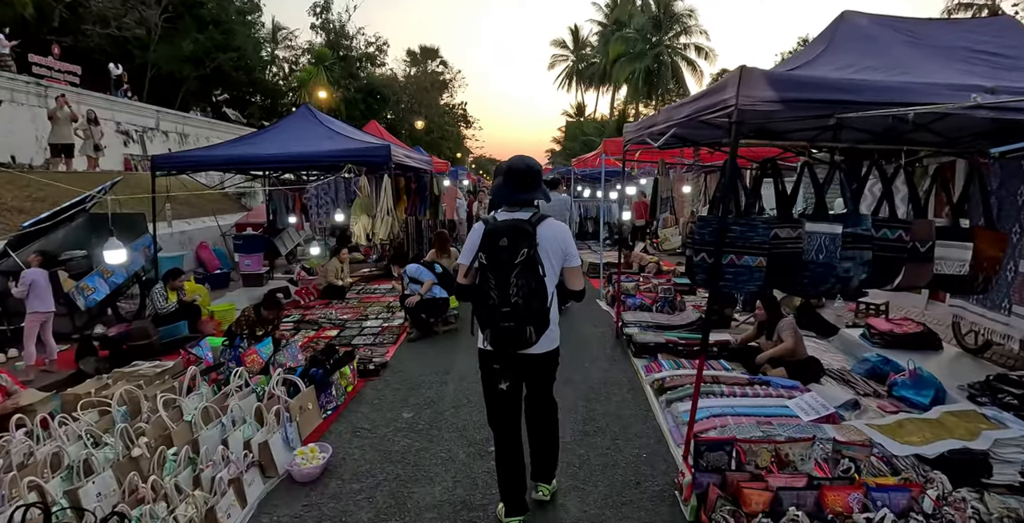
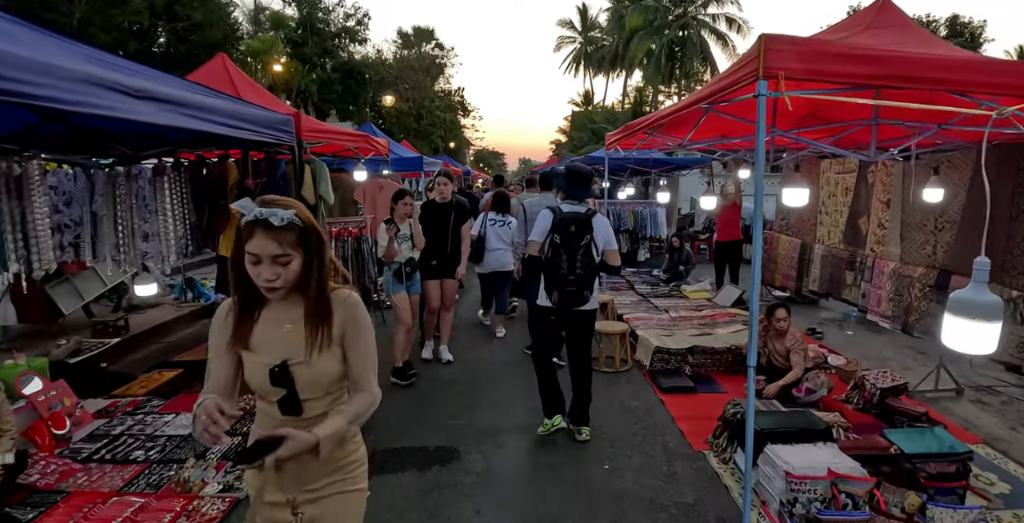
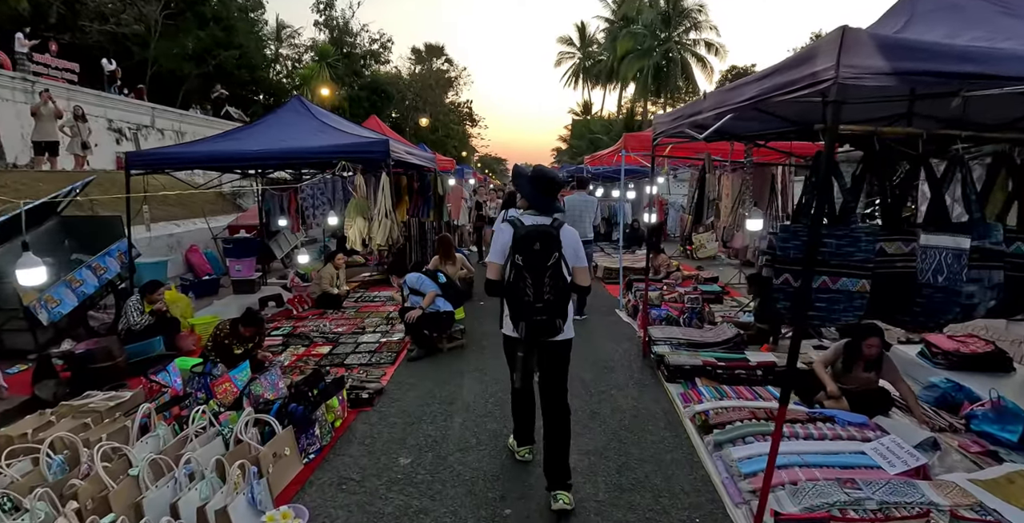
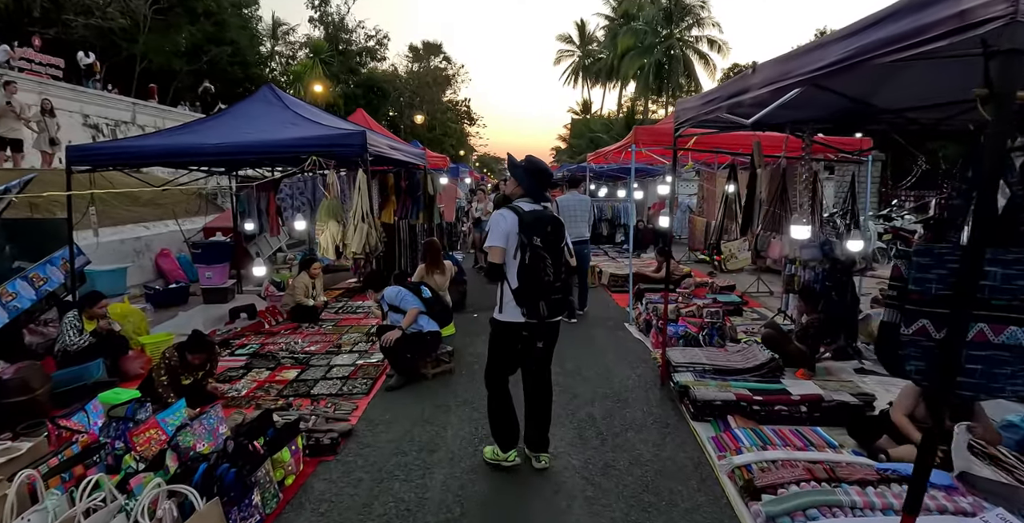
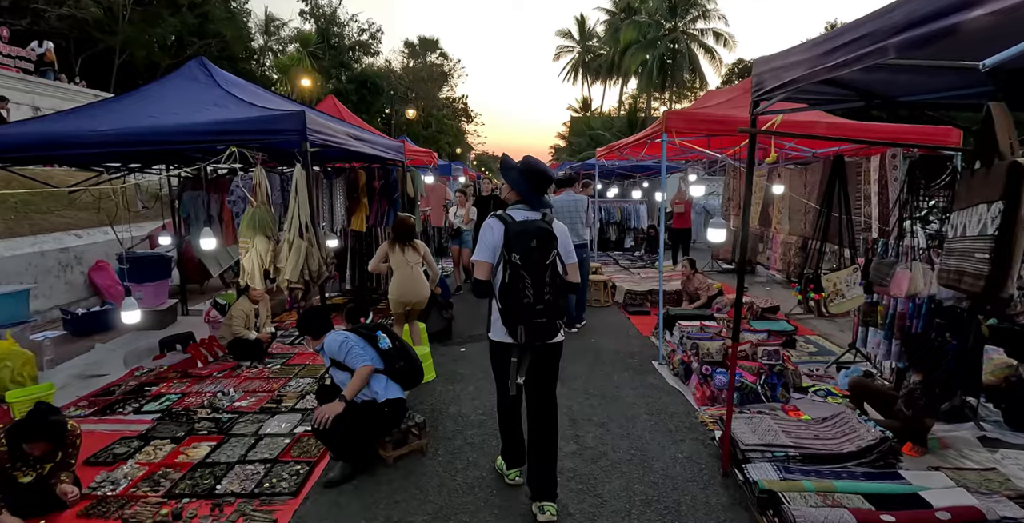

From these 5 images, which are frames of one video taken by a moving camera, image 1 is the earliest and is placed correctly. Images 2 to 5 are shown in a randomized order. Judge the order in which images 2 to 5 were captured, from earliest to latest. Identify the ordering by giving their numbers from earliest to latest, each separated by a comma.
3, 4, 5, 2
